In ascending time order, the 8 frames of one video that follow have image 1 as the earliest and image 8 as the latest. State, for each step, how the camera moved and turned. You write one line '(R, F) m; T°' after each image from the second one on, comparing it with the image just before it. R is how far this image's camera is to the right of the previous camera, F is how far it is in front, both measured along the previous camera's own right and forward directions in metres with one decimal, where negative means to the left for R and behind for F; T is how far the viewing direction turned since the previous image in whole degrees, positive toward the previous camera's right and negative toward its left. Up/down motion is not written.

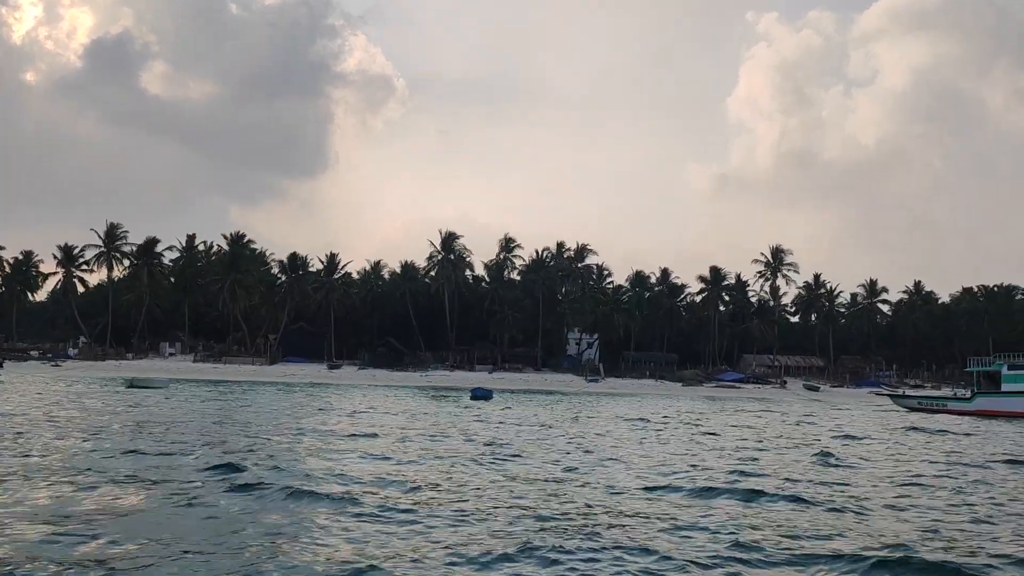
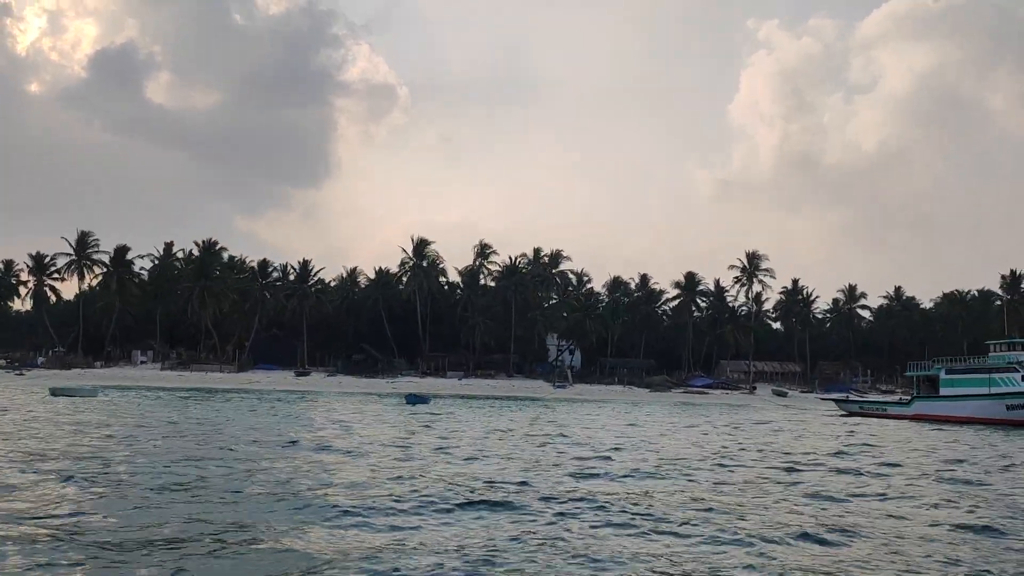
(+1.8, 0.0) m; 0°
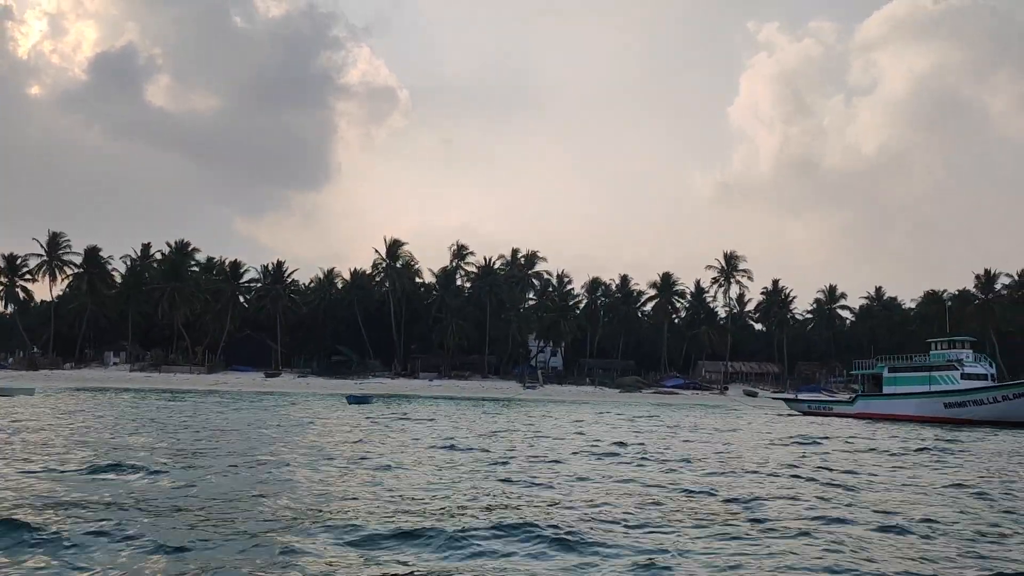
(+1.6, +0.1) m; 0°
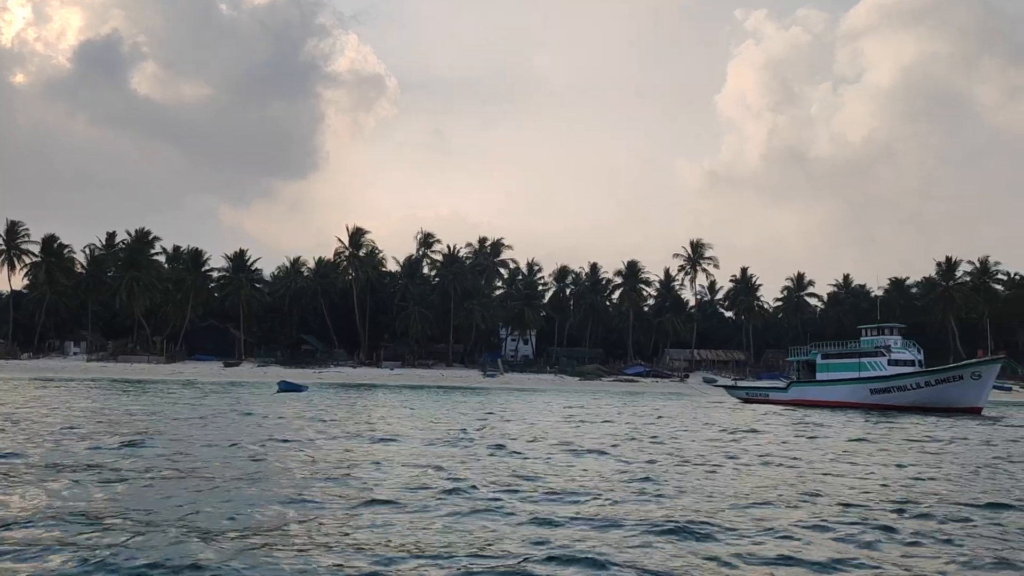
(+1.5, +0.1) m; +1°
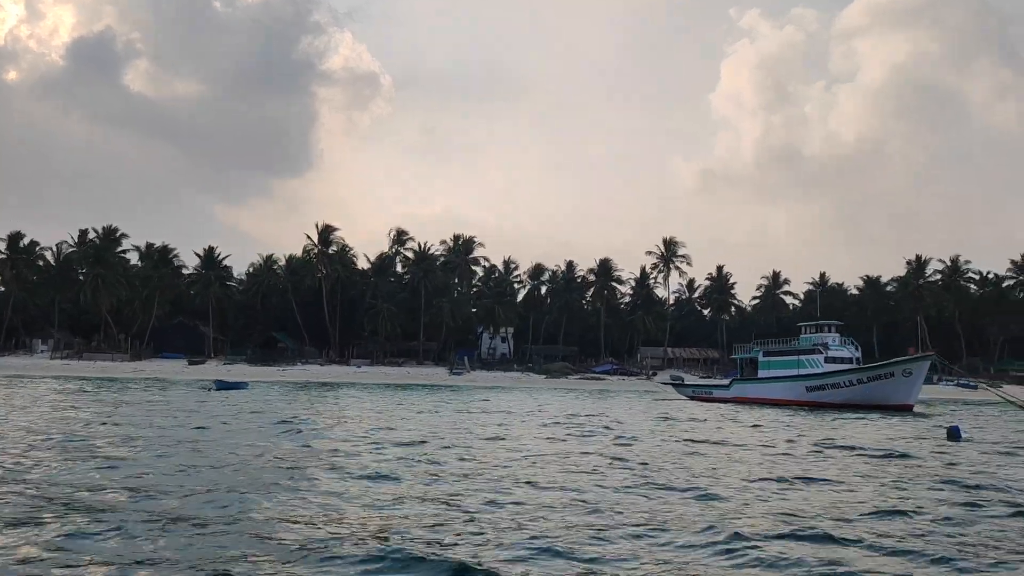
(+1.5, +0.1) m; 0°
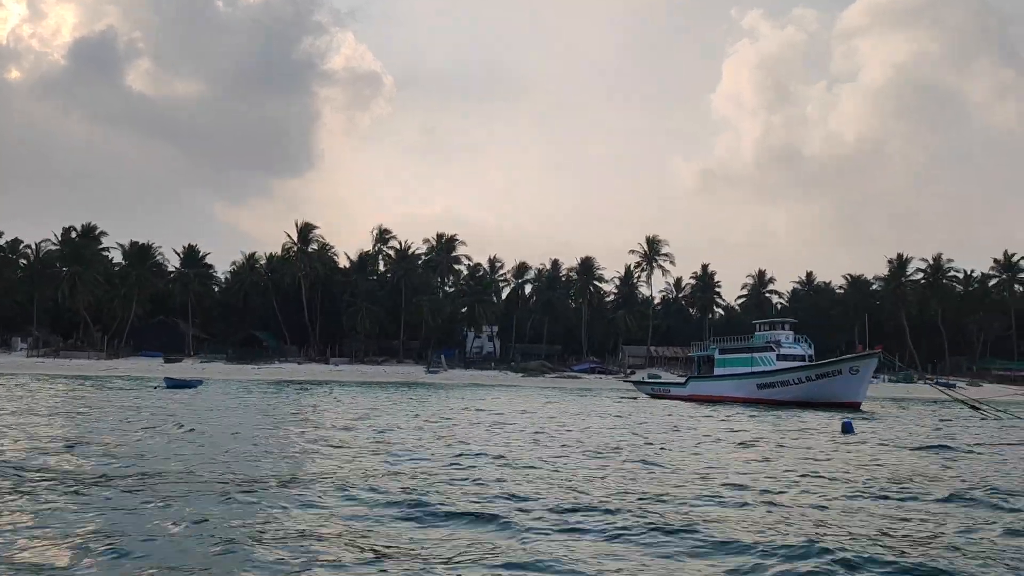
(+1.2, +0.1) m; 0°
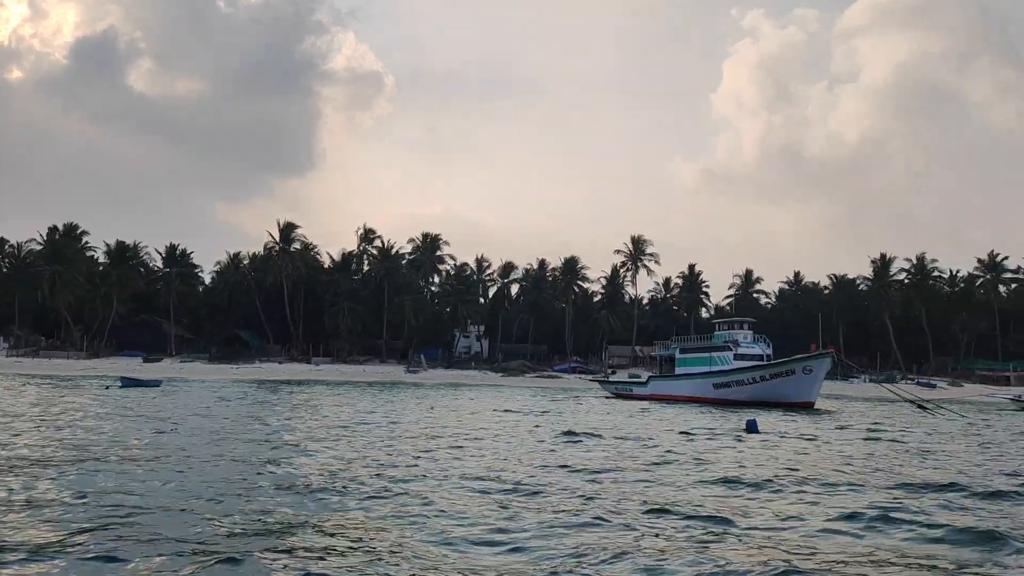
(+1.1, +0.1) m; 0°
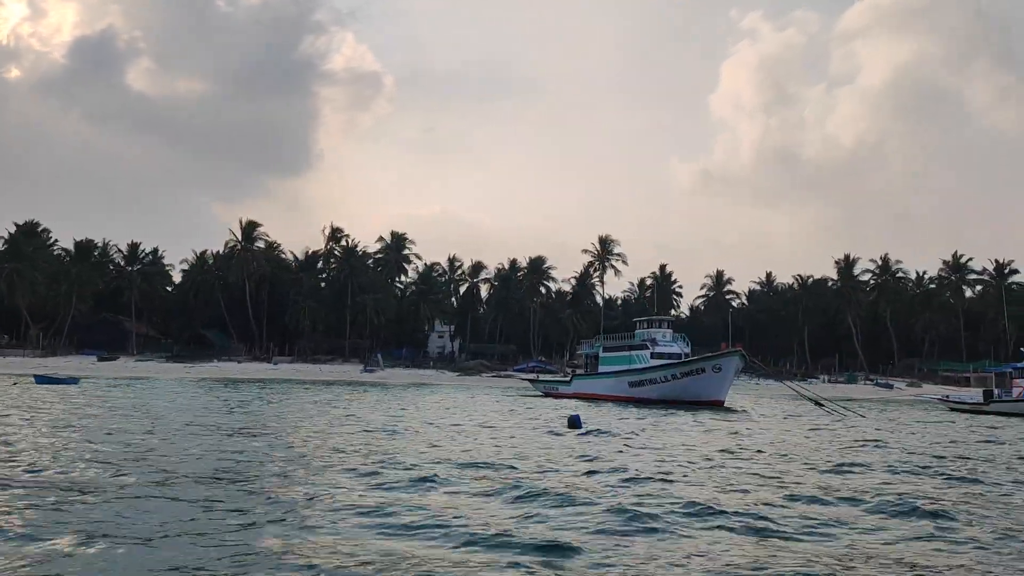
(+2.0, +0.1) m; 0°
